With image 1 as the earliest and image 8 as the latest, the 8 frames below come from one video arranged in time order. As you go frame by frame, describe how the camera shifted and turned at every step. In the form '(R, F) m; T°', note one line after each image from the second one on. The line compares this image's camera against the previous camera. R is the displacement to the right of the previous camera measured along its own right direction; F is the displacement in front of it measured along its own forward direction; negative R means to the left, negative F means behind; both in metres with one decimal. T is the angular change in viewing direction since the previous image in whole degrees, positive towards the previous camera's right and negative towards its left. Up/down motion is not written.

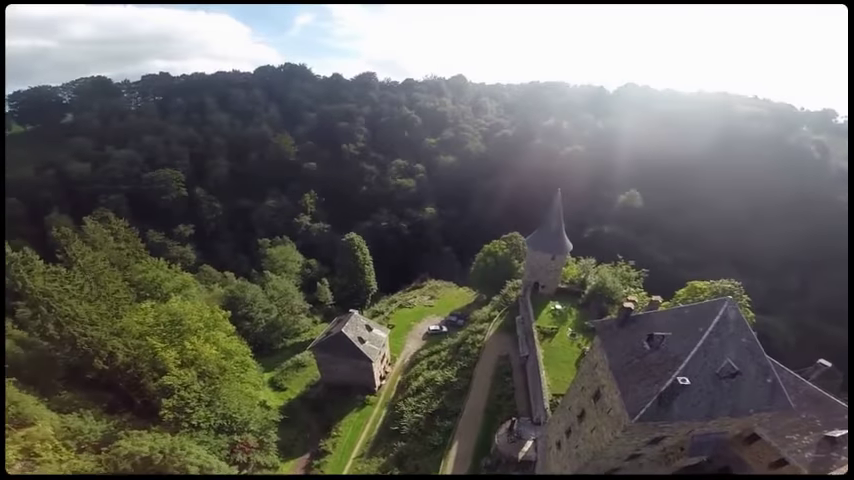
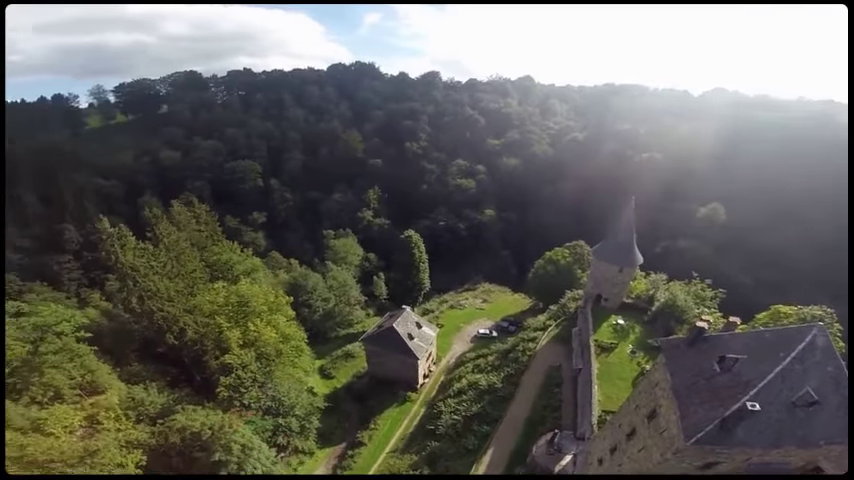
(+1.8, +0.2) m; -9°
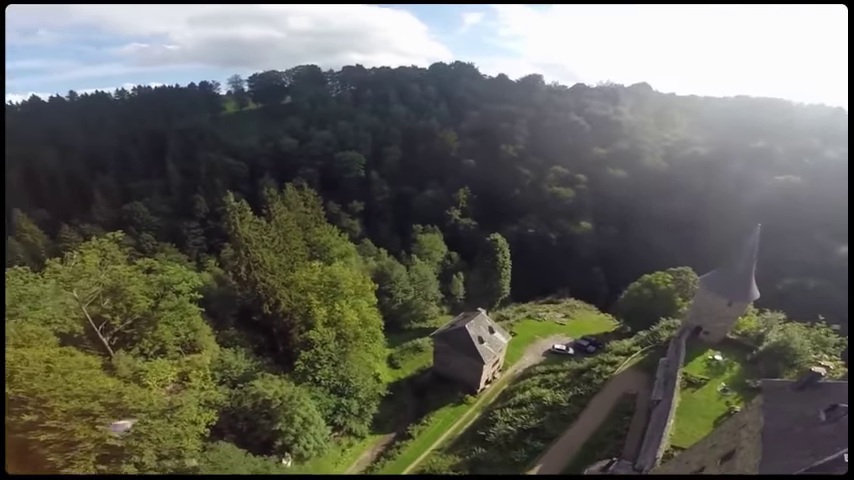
(+2.9, +0.1) m; -13°
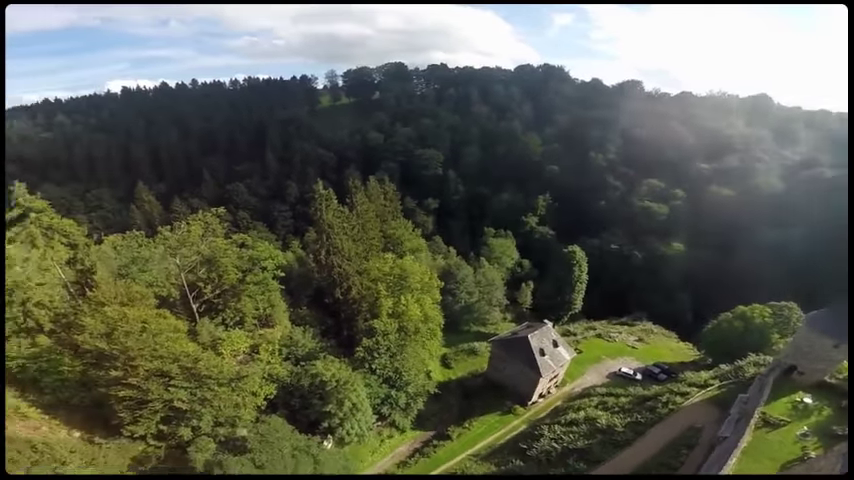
(+2.5, +0.3) m; -11°
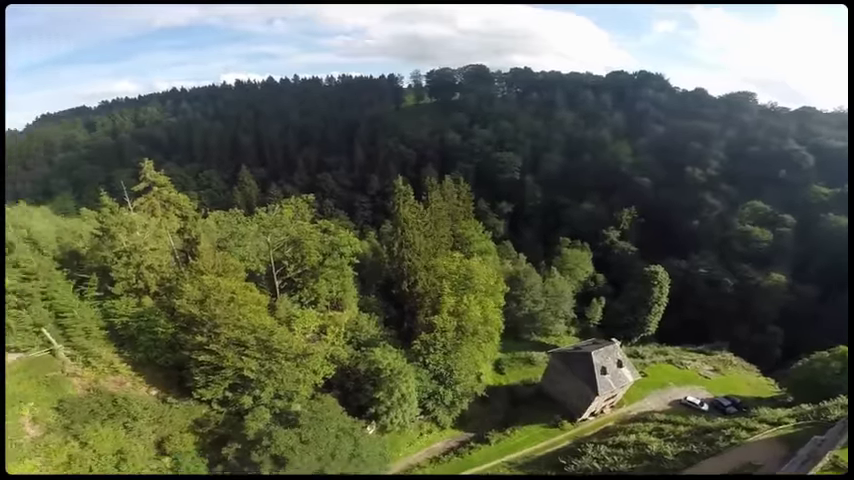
(+2.6, -0.3) m; -11°
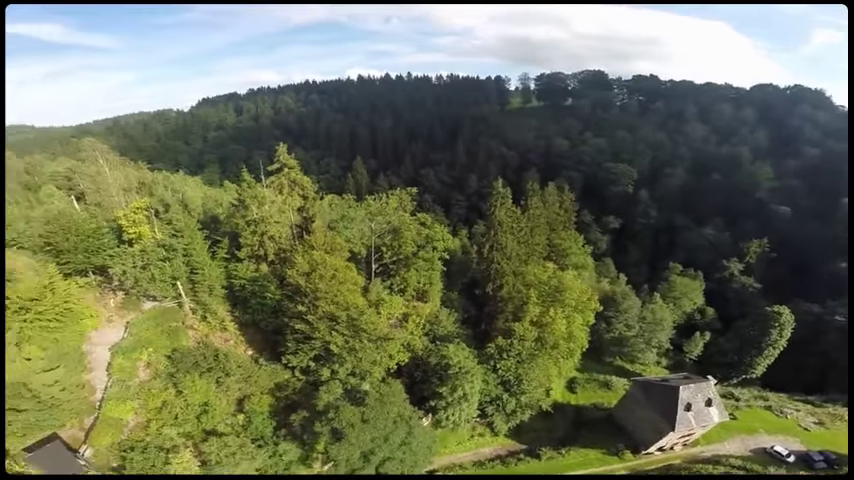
(+3.5, 0.0) m; -14°
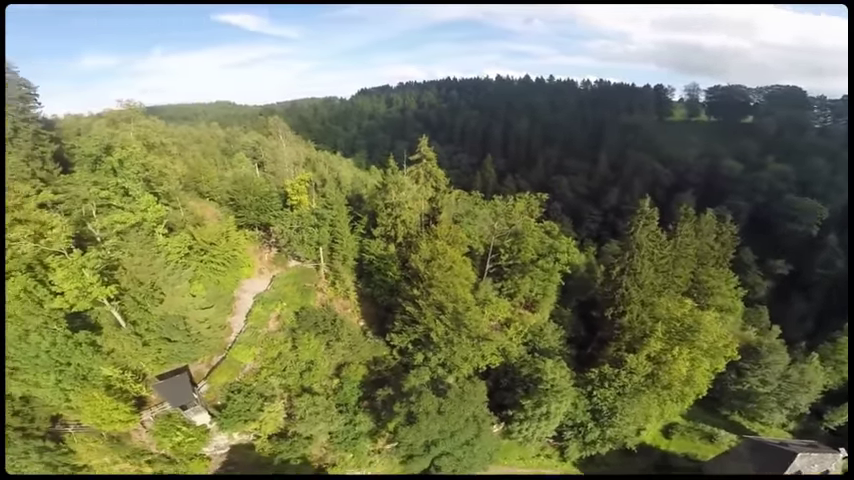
(+5.0, +0.5) m; -20°
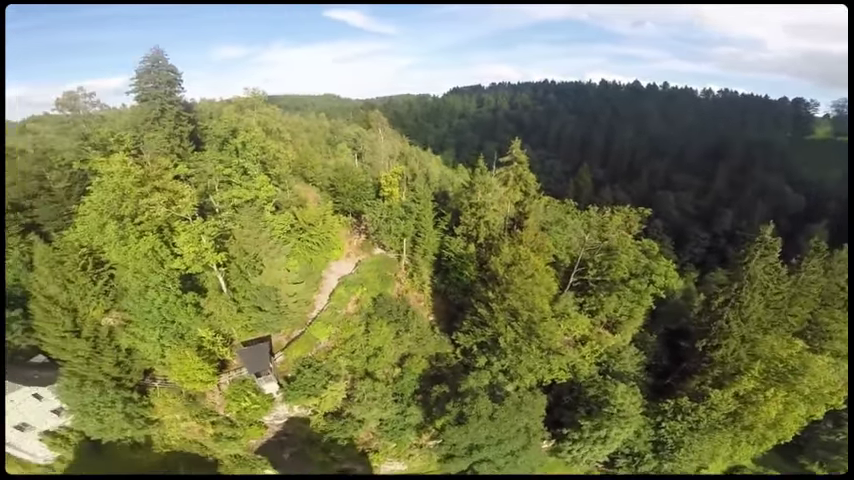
(+3.0, +0.4) m; -13°
